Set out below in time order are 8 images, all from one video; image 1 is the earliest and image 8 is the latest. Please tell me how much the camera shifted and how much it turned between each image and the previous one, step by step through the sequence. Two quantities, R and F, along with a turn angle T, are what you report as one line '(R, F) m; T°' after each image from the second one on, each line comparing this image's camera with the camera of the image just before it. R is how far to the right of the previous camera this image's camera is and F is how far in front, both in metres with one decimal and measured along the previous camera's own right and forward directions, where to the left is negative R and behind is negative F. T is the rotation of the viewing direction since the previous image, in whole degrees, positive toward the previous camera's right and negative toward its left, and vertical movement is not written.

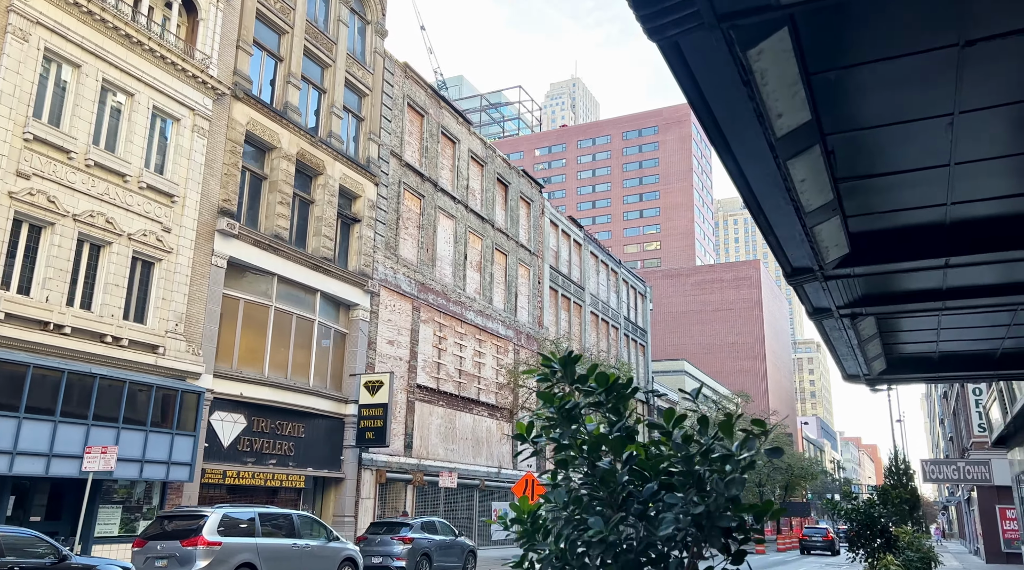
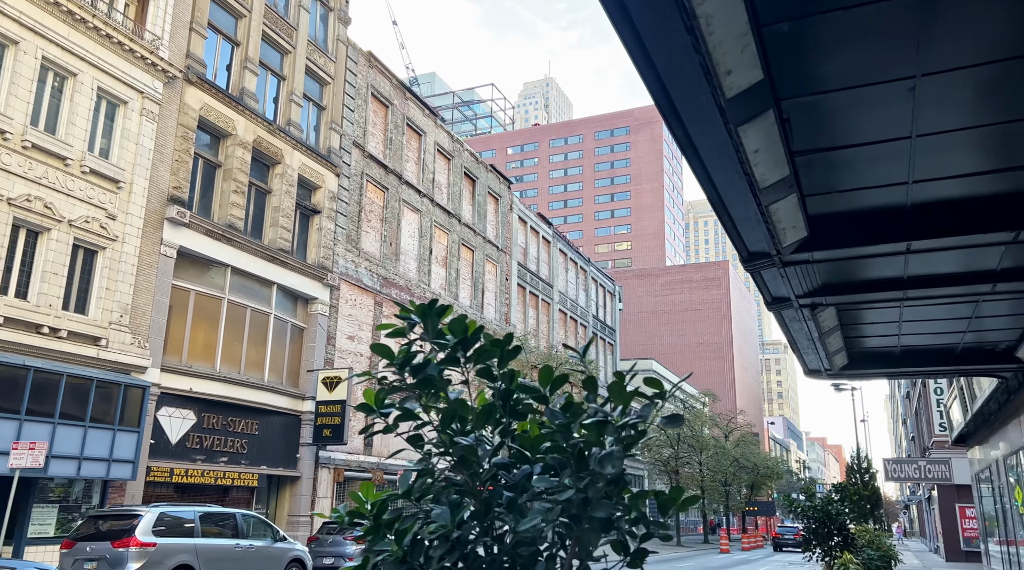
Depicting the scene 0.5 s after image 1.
(+0.3, +0.5) m; +2°
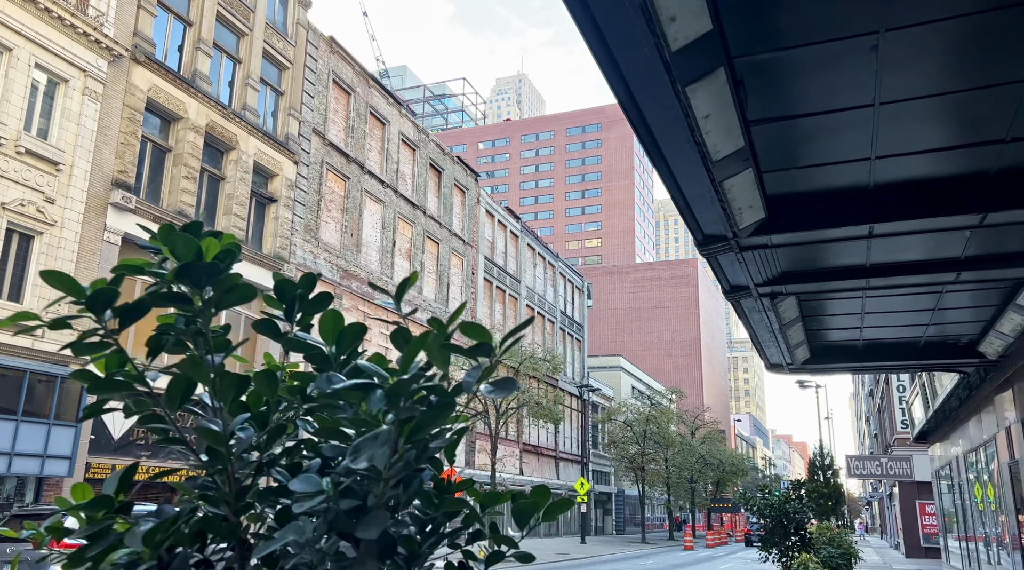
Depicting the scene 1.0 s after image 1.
(+0.3, +0.5) m; +2°
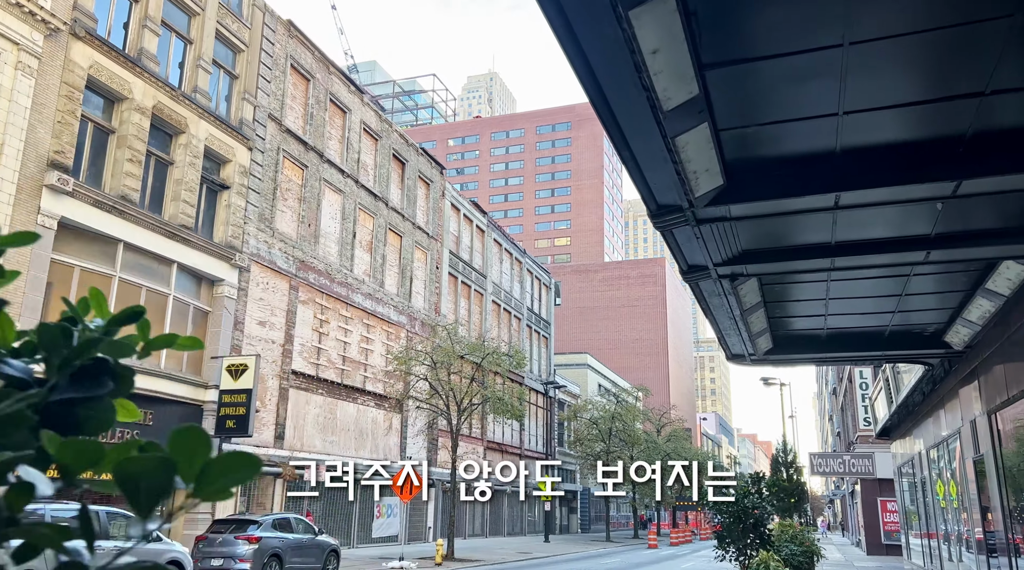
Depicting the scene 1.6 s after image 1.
(+0.3, +0.6) m; +2°
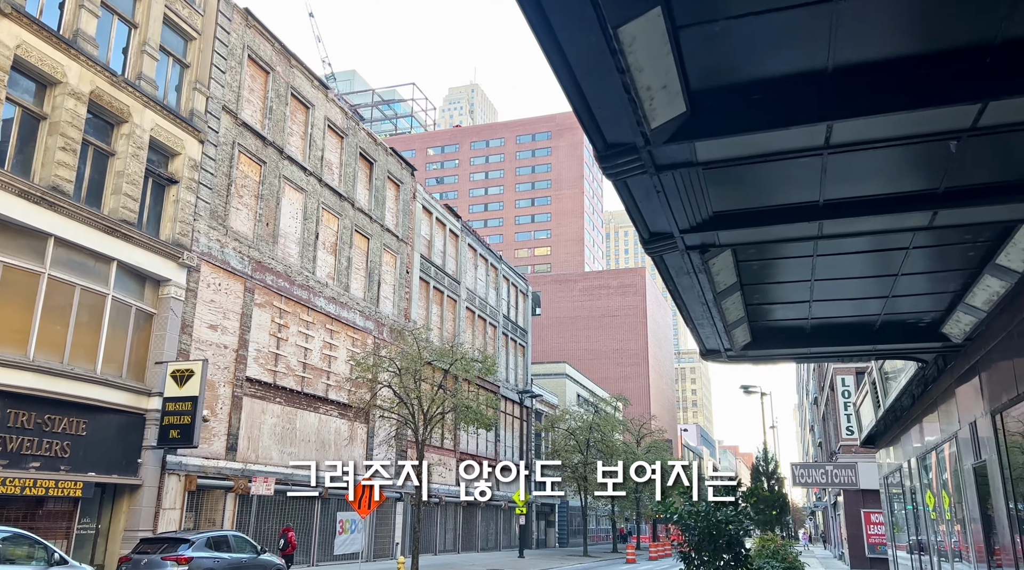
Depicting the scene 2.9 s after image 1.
(+0.4, +1.3) m; +1°
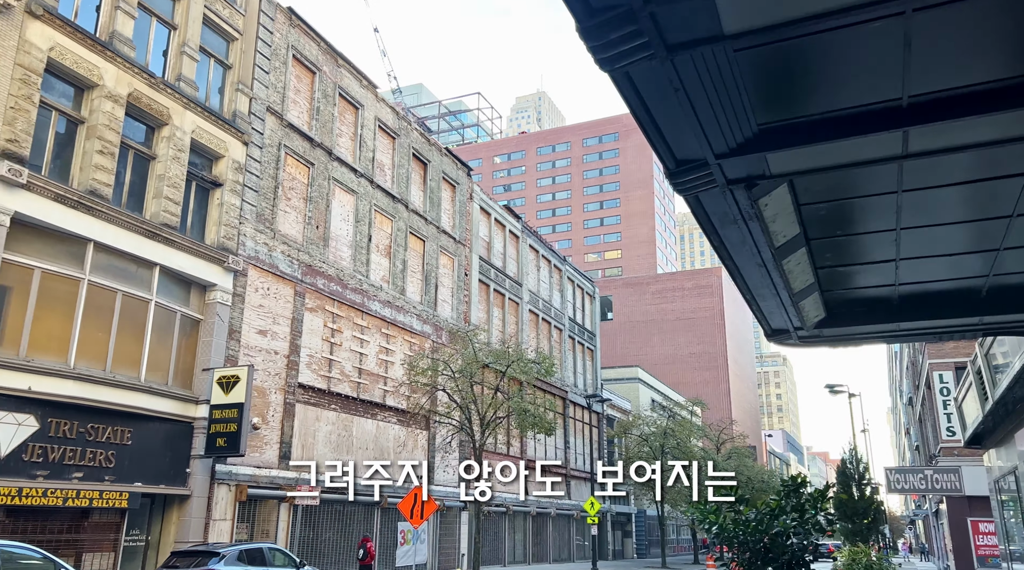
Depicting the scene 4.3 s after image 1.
(+0.5, +1.3) m; -5°
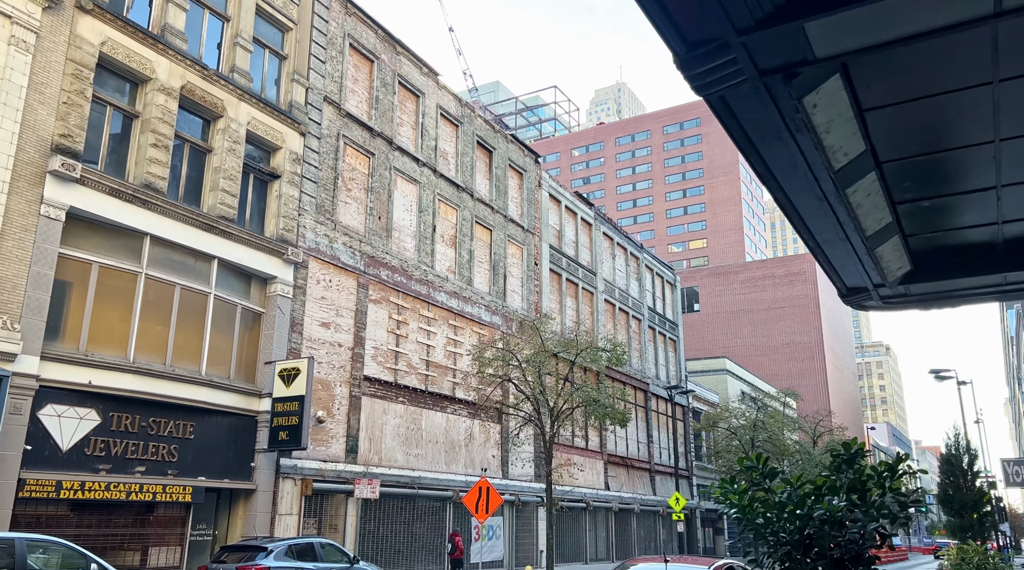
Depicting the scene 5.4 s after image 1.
(+0.5, +1.0) m; -6°
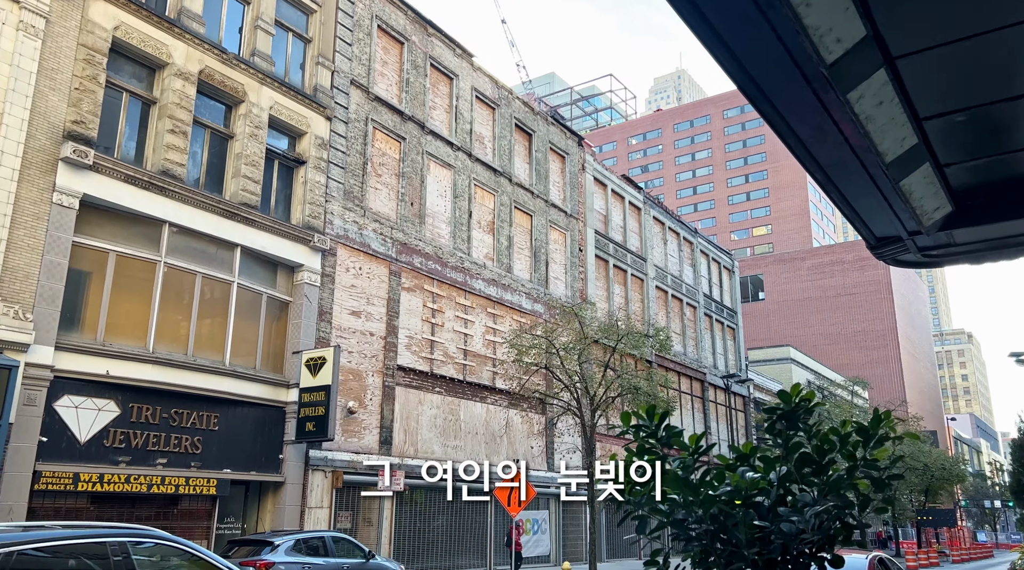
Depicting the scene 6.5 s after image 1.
(+0.7, +1.0) m; -4°
